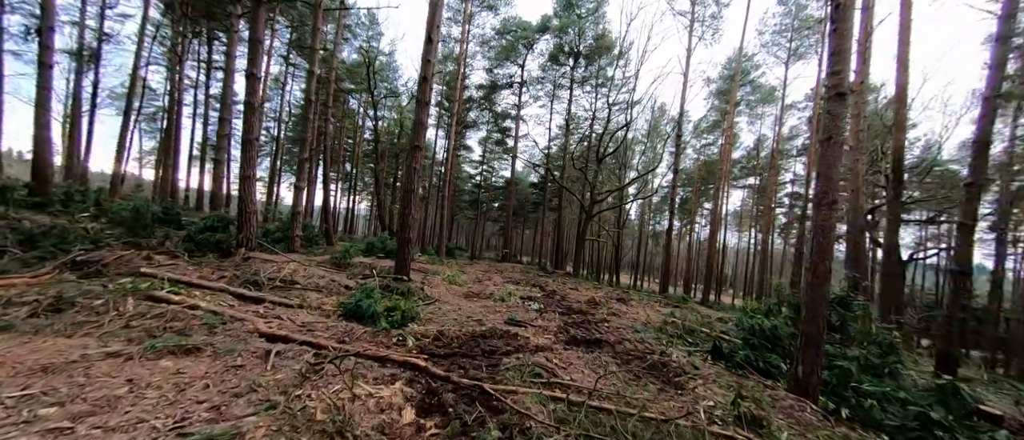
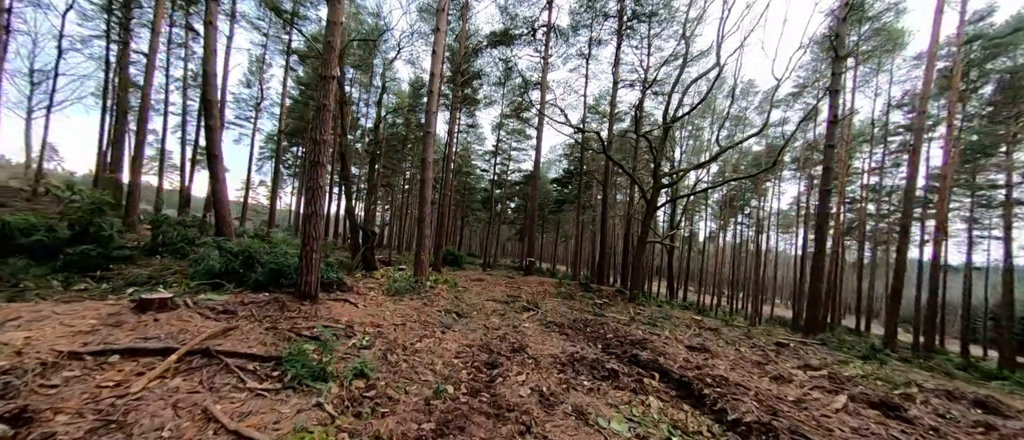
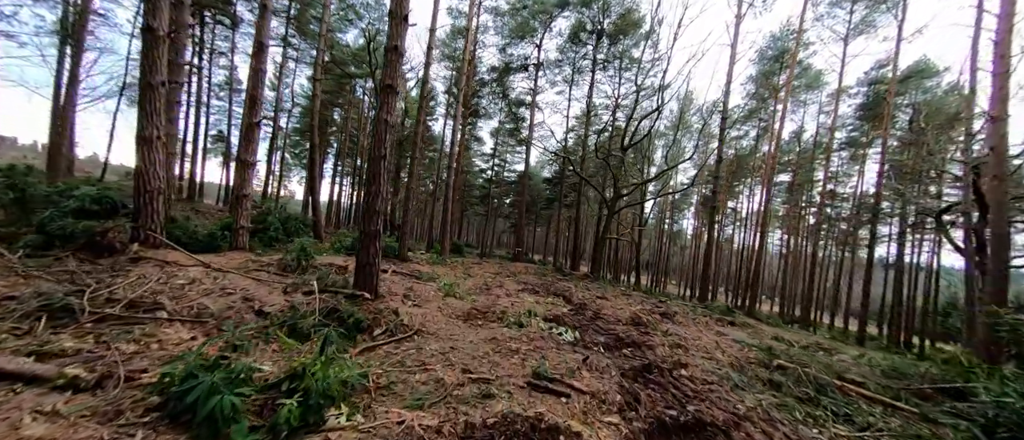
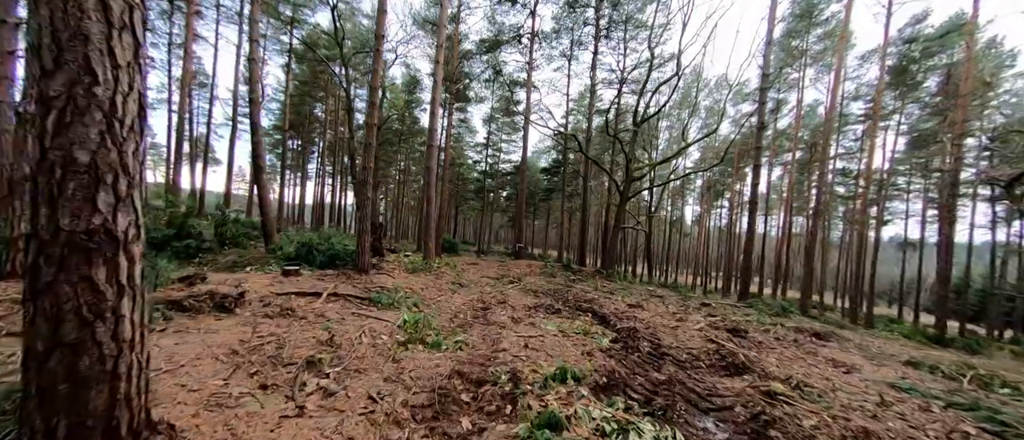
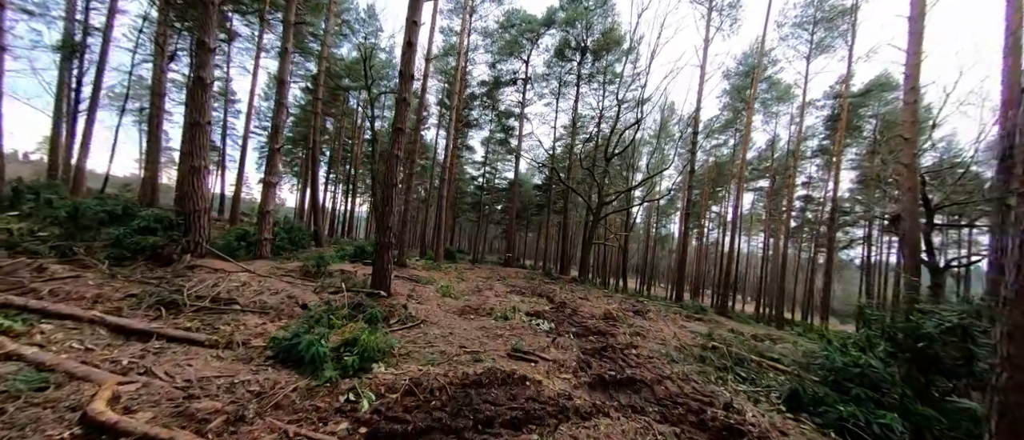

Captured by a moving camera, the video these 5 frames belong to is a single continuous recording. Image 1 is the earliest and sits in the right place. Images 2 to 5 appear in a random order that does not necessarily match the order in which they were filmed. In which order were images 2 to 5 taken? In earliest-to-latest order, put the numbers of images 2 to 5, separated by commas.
5, 3, 4, 2
